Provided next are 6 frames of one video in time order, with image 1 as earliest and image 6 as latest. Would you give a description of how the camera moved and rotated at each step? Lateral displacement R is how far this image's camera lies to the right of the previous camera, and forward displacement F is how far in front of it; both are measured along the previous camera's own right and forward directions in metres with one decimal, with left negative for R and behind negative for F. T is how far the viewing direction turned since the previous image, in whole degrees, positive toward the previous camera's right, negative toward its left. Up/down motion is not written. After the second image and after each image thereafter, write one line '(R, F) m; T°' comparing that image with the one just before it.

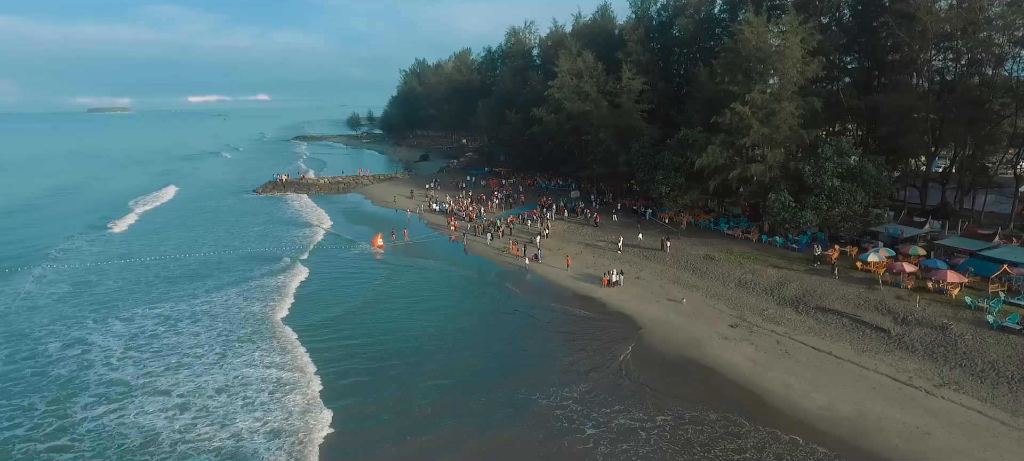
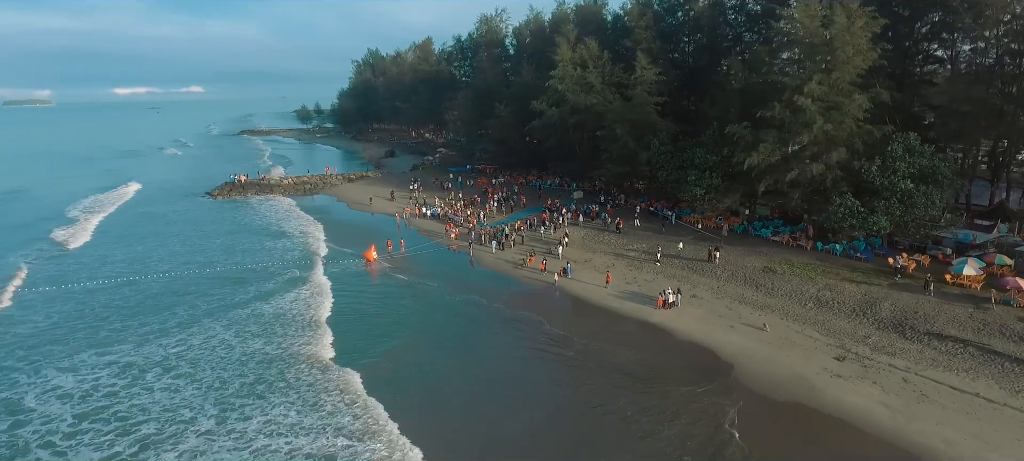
(-4.2, +5.2) m; +5°
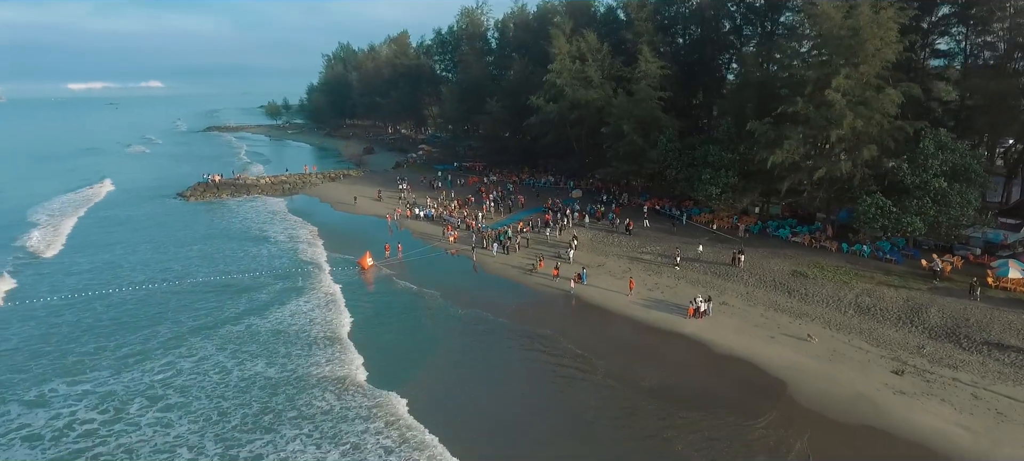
(-2.1, +2.2) m; +3°
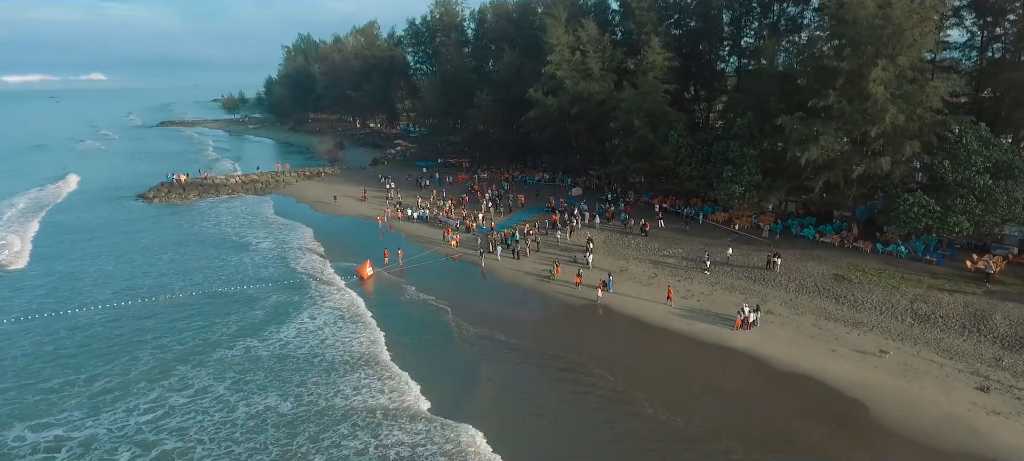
(-2.8, +2.7) m; +4°
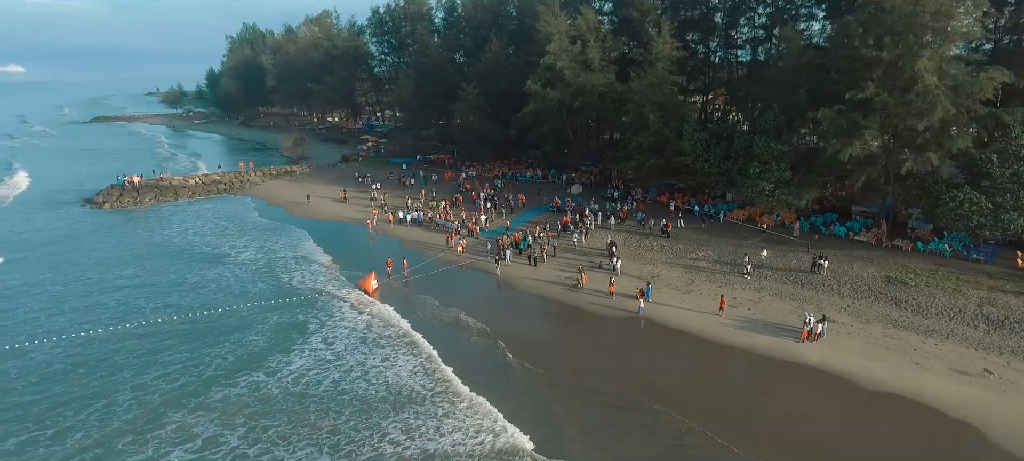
(-3.4, +2.9) m; +5°
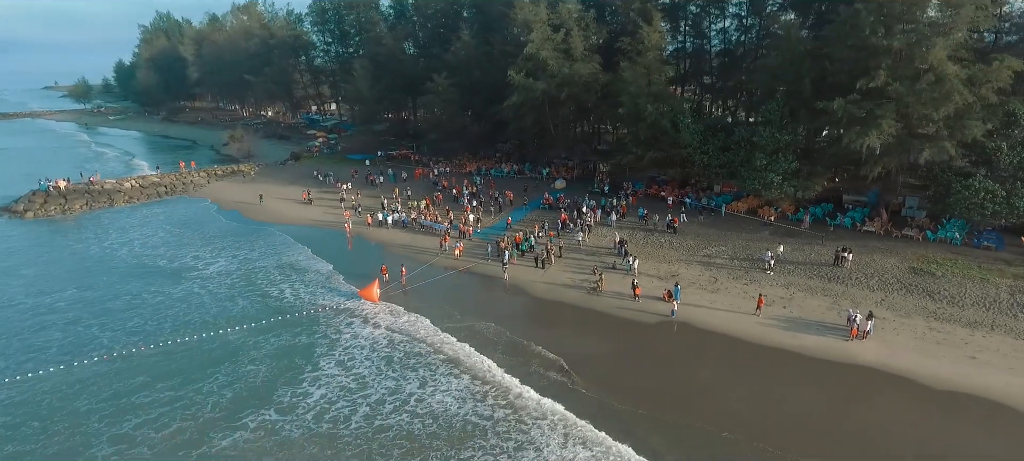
(-3.5, +2.4) m; +7°
